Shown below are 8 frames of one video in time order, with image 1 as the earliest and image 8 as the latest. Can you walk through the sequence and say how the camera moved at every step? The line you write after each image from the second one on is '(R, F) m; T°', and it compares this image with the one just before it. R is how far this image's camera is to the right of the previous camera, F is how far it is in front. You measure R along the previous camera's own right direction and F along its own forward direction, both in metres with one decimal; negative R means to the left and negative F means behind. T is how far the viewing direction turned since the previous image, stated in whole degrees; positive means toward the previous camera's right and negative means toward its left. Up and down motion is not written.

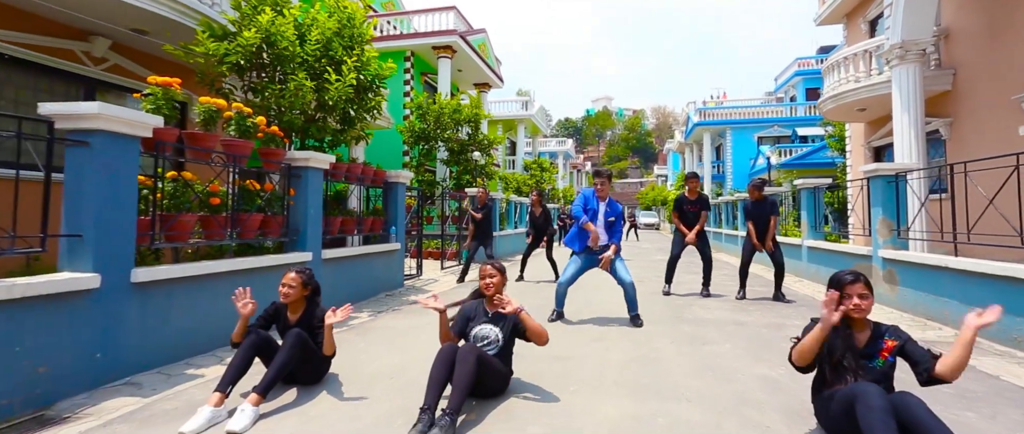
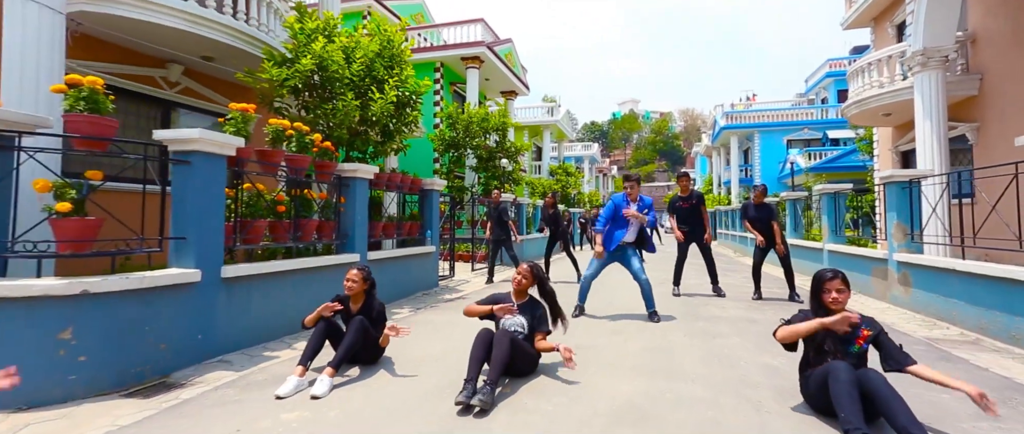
(0.0, -0.6) m; -3°
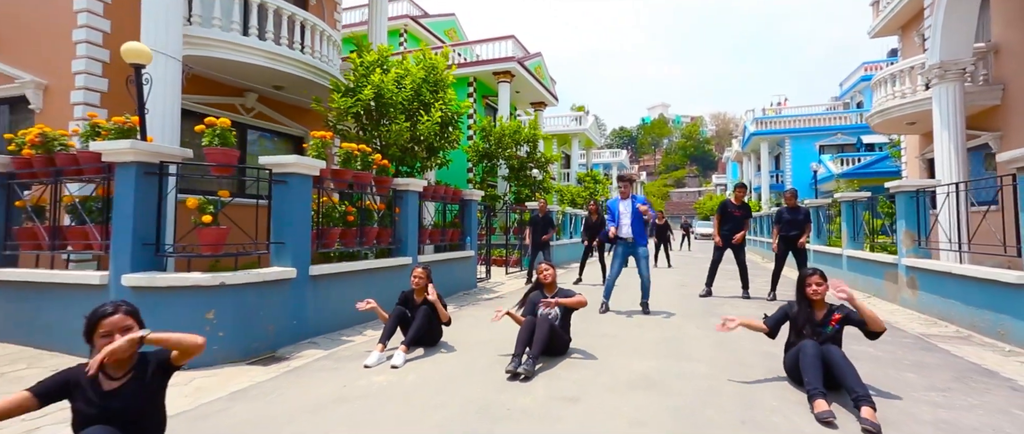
(-0.1, -0.9) m; -3°
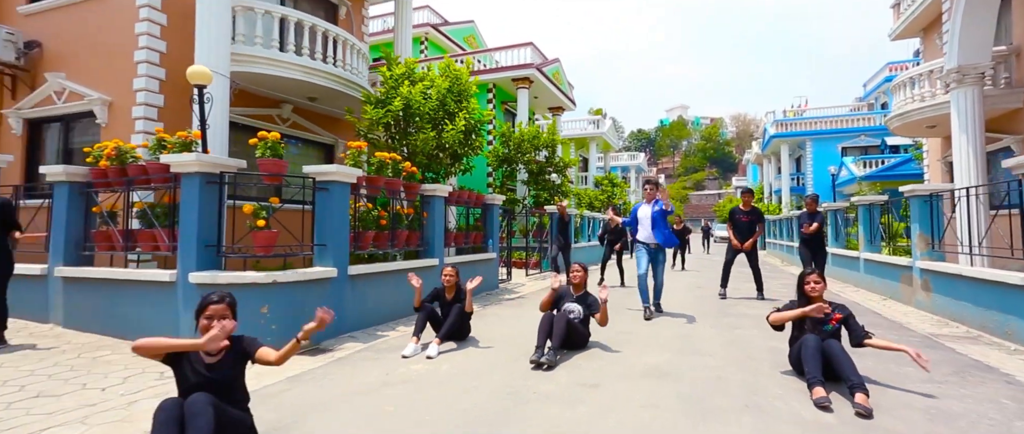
(-0.1, -0.4) m; -2°
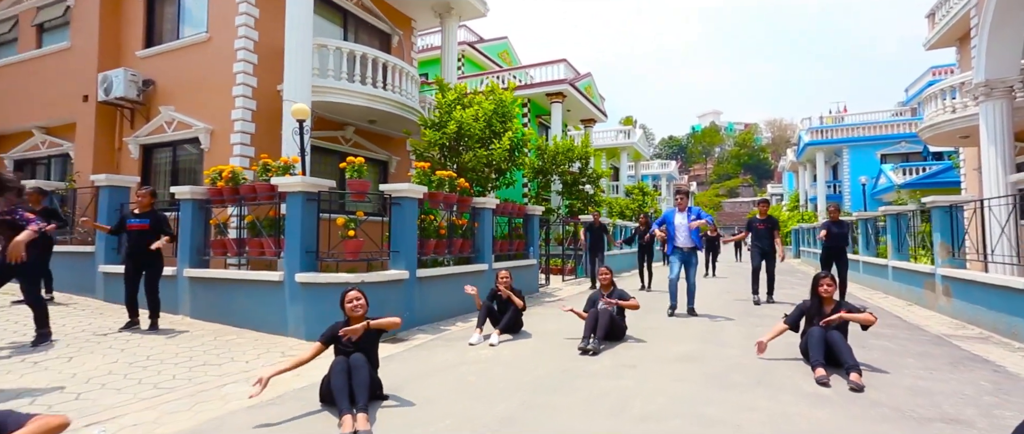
(-0.2, -0.9) m; -3°
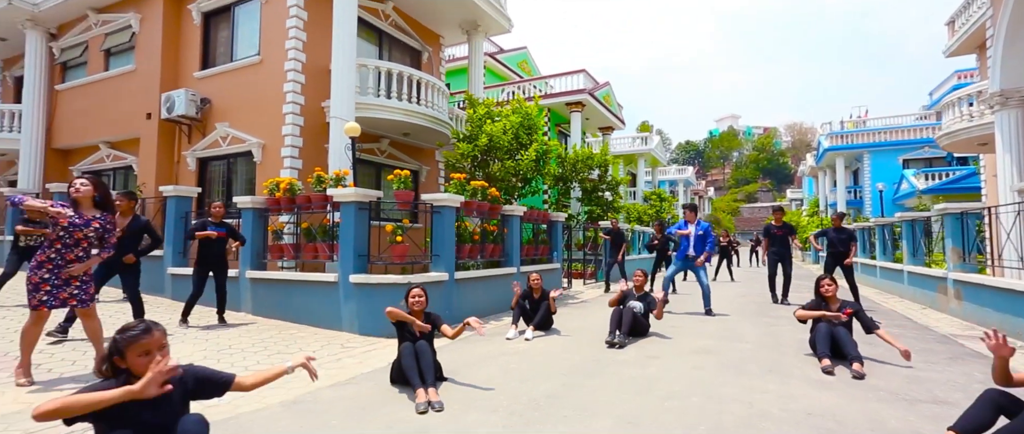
(-0.2, -0.6) m; -2°
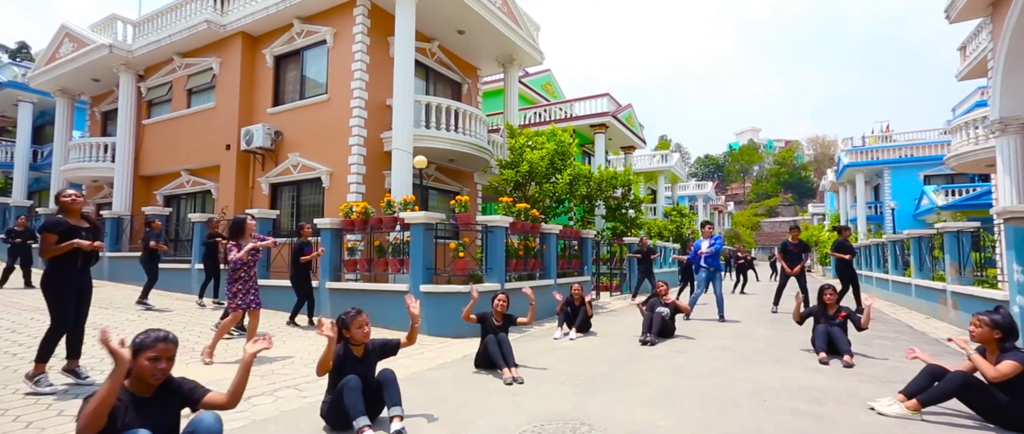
(-0.4, -1.2) m; -2°
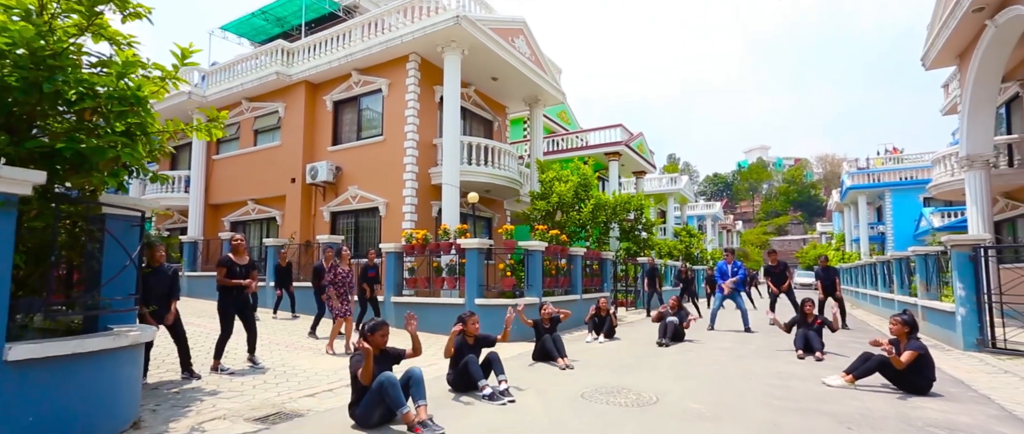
(-0.5, -1.8) m; -1°
